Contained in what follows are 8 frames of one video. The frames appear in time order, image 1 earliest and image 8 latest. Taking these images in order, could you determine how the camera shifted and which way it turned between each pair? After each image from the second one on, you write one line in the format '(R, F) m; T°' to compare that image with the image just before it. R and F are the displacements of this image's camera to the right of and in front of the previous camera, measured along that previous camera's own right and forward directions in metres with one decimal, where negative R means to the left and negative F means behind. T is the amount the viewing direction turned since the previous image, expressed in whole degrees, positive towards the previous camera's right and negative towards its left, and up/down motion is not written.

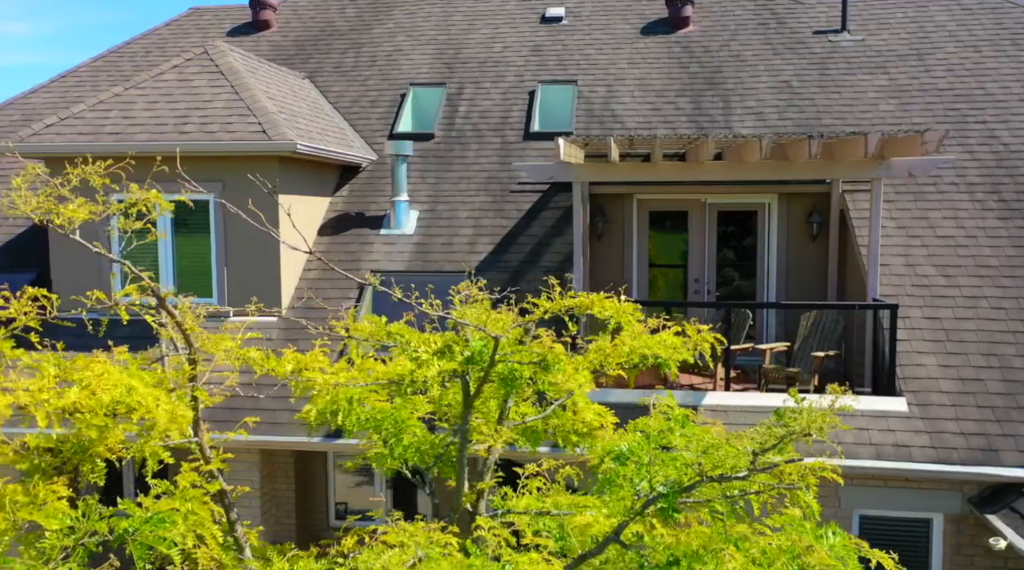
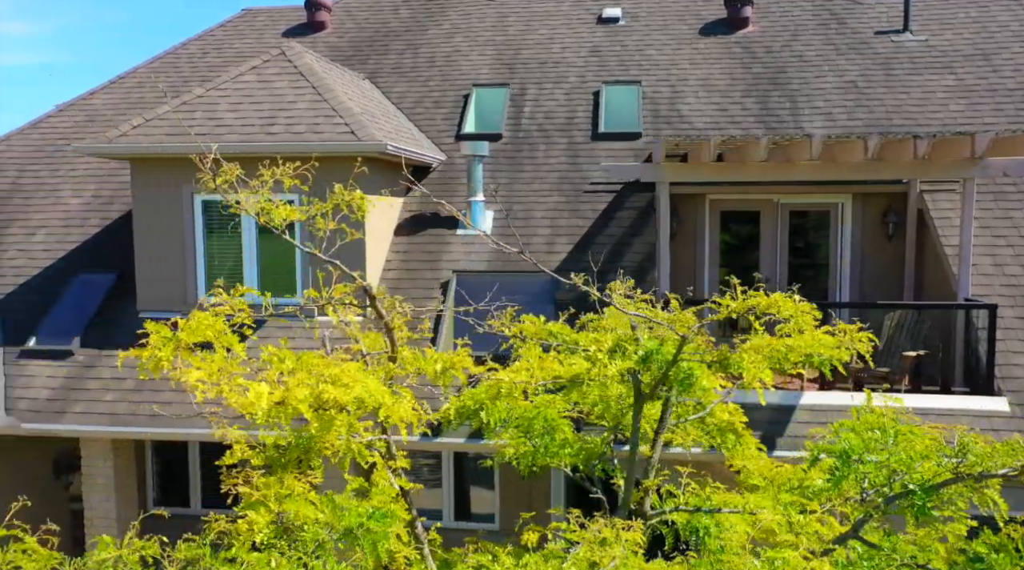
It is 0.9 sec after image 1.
(-1.0, -0.1) m; 0°
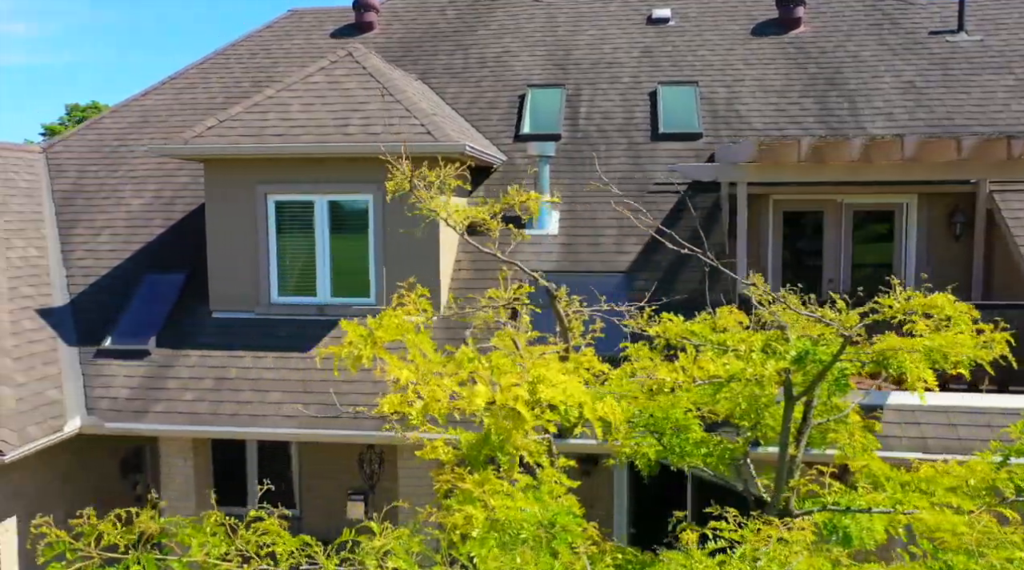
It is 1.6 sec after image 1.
(-0.9, -0.1) m; 0°
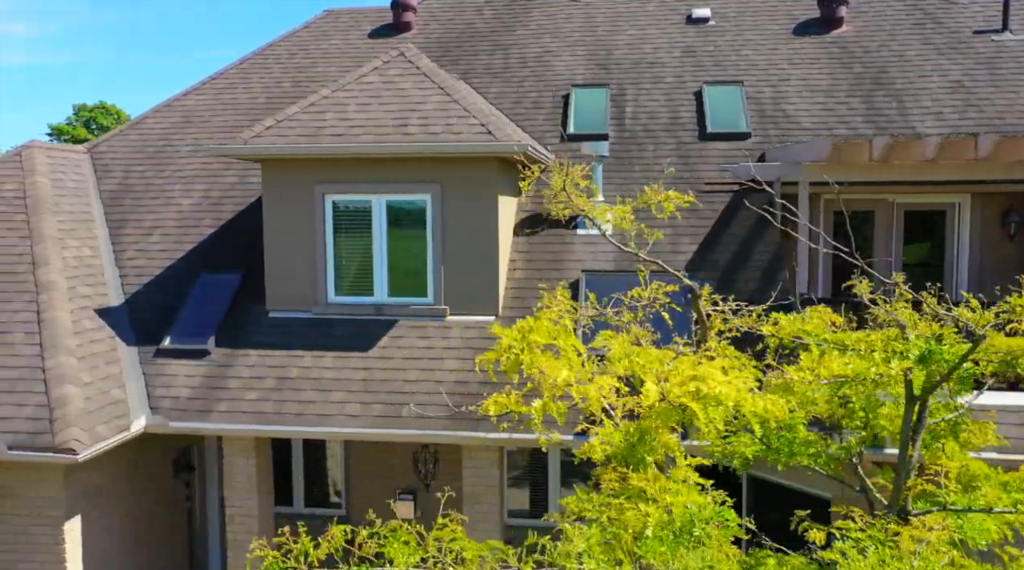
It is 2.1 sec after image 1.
(-0.7, 0.0) m; 0°
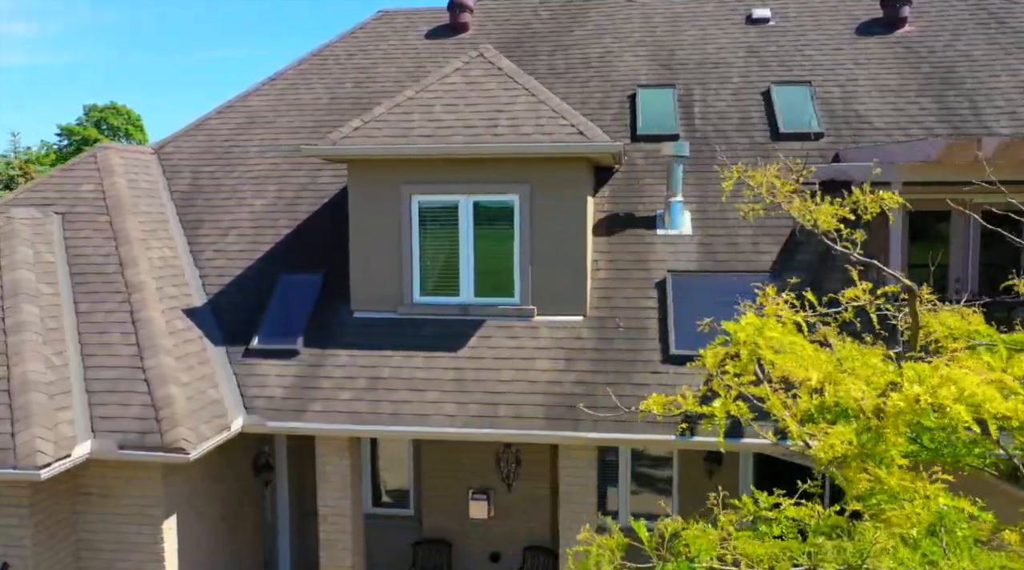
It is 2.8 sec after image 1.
(-1.1, 0.0) m; 0°
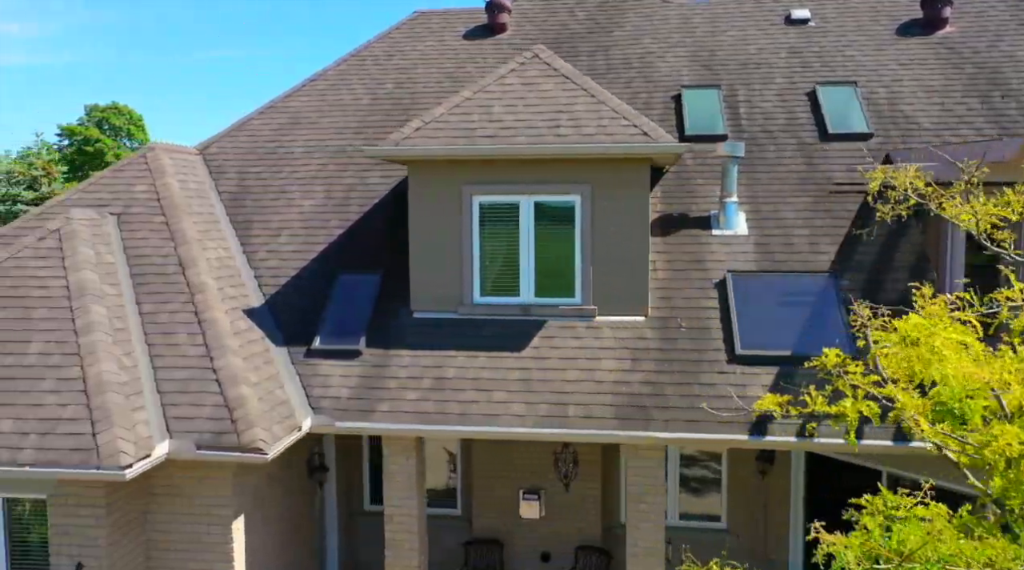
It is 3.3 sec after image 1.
(-0.9, 0.0) m; 0°
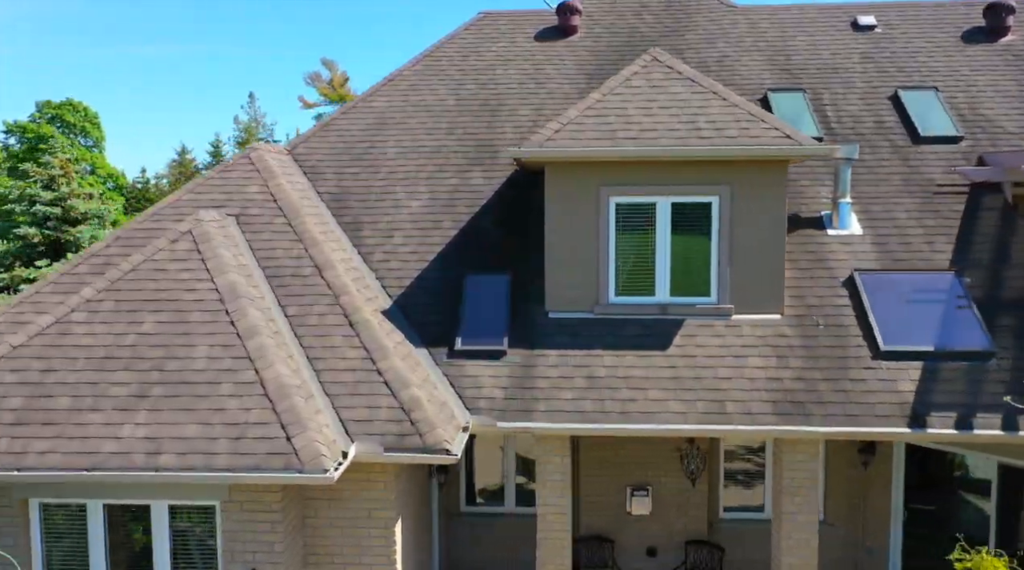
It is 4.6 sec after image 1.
(-2.9, -0.1) m; +4°
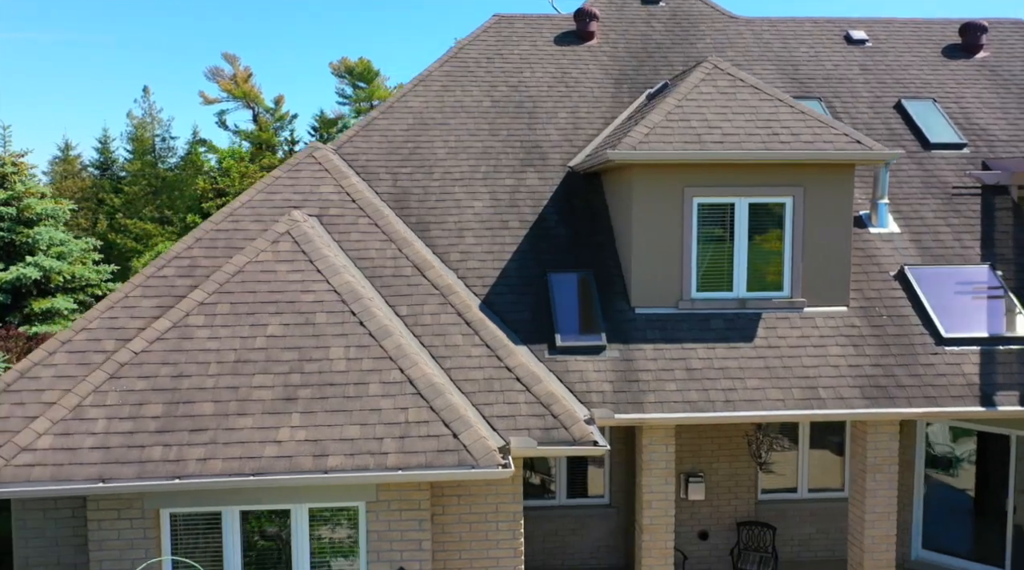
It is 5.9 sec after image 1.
(-3.5, -0.4) m; +8°
